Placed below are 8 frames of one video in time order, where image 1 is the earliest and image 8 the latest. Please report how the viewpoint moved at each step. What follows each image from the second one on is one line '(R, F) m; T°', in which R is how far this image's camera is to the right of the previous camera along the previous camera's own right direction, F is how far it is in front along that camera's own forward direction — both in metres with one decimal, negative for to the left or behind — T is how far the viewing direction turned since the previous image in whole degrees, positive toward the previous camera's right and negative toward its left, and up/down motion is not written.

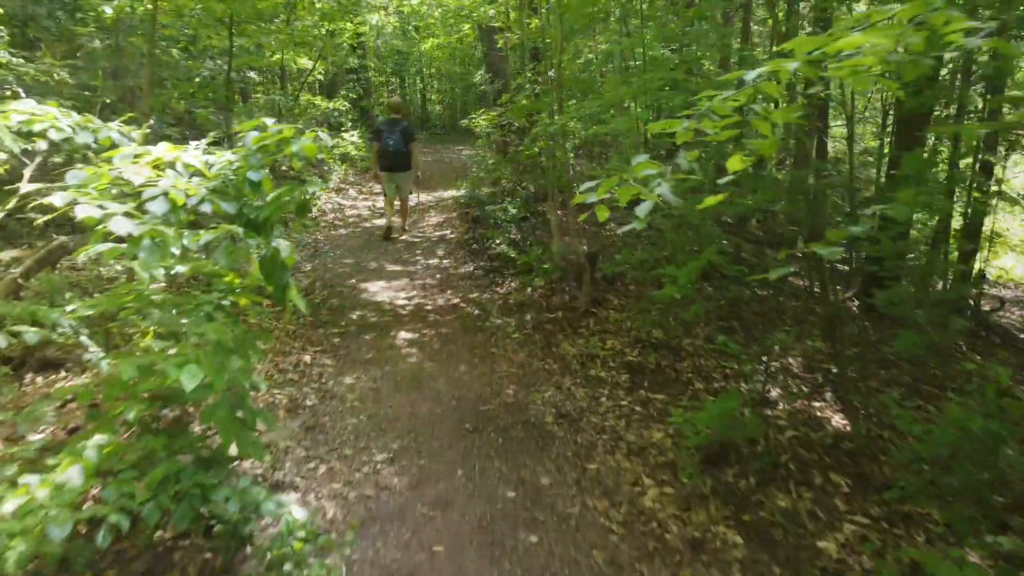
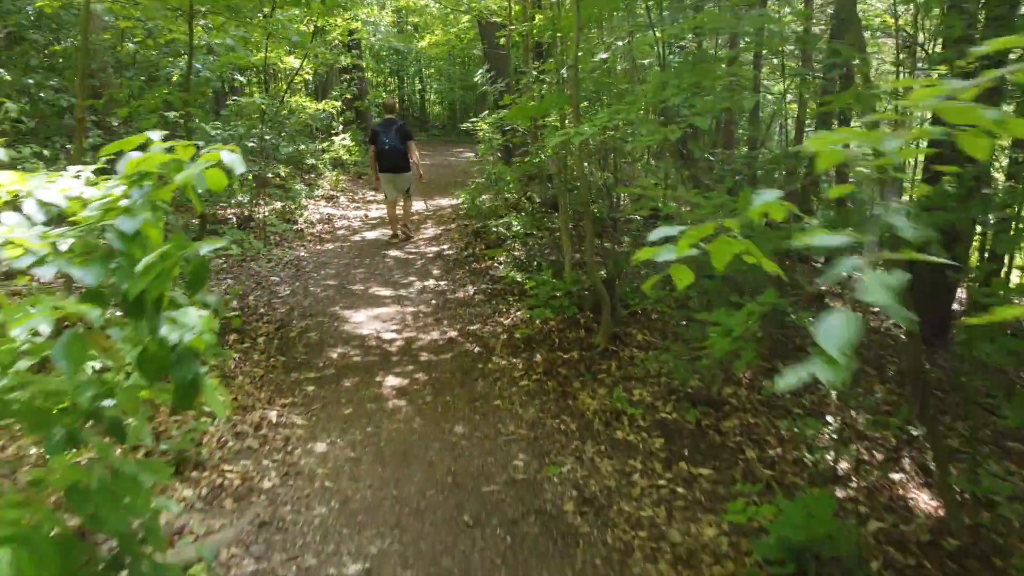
(-0.1, +0.9) m; 0°
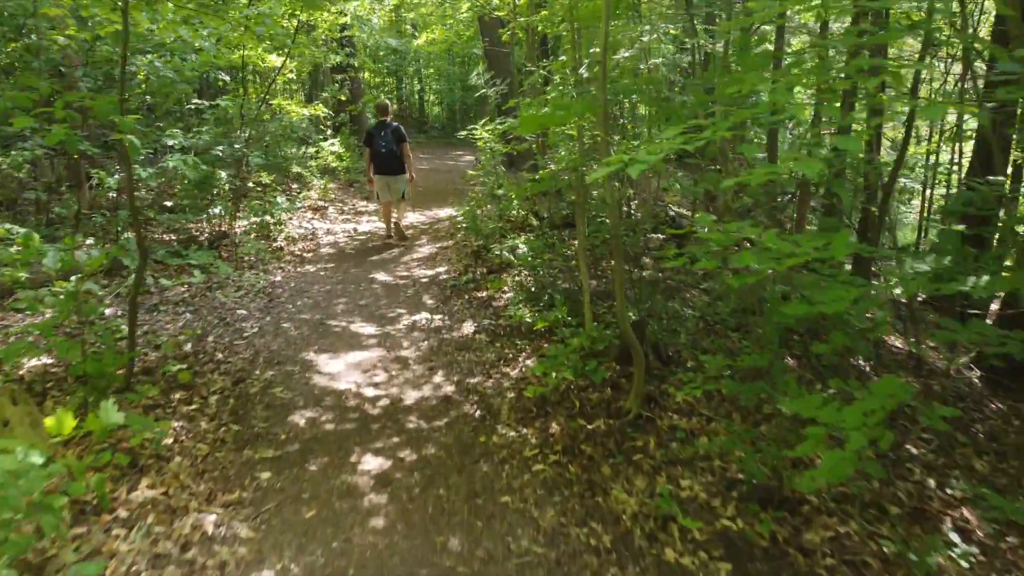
(-0.1, +1.1) m; 0°
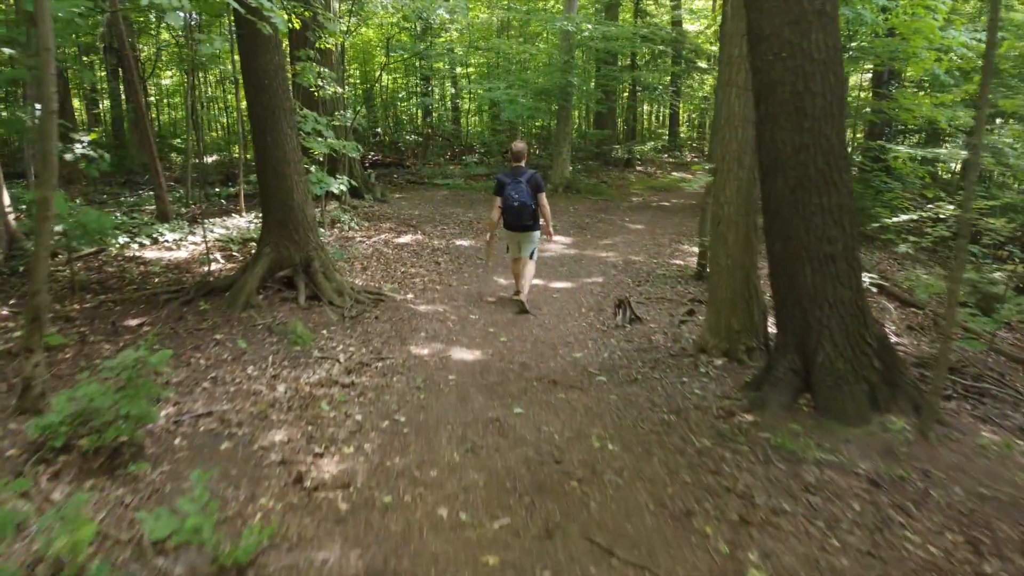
(-0.2, +1.5) m; 0°
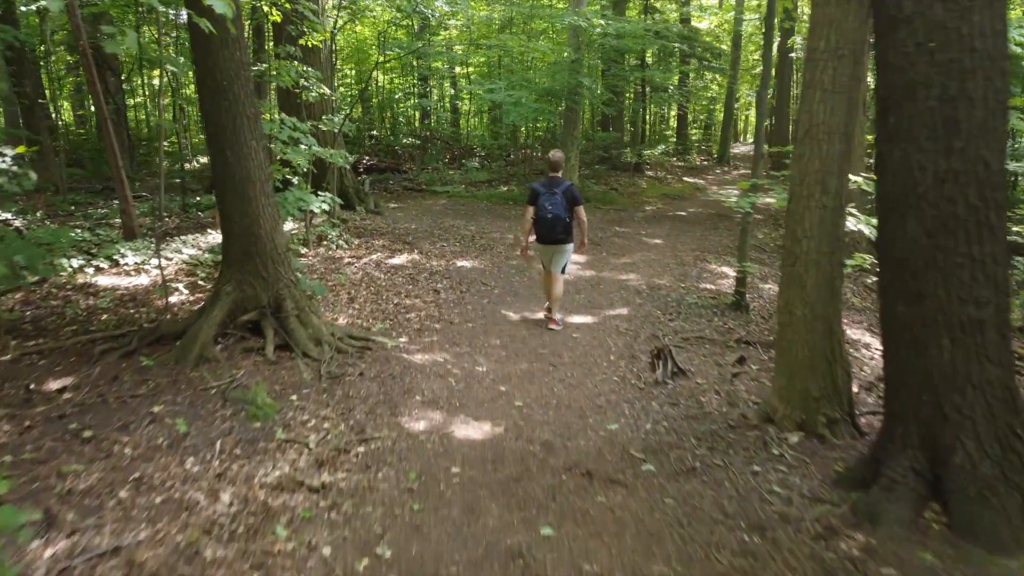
(-0.2, +1.3) m; 0°
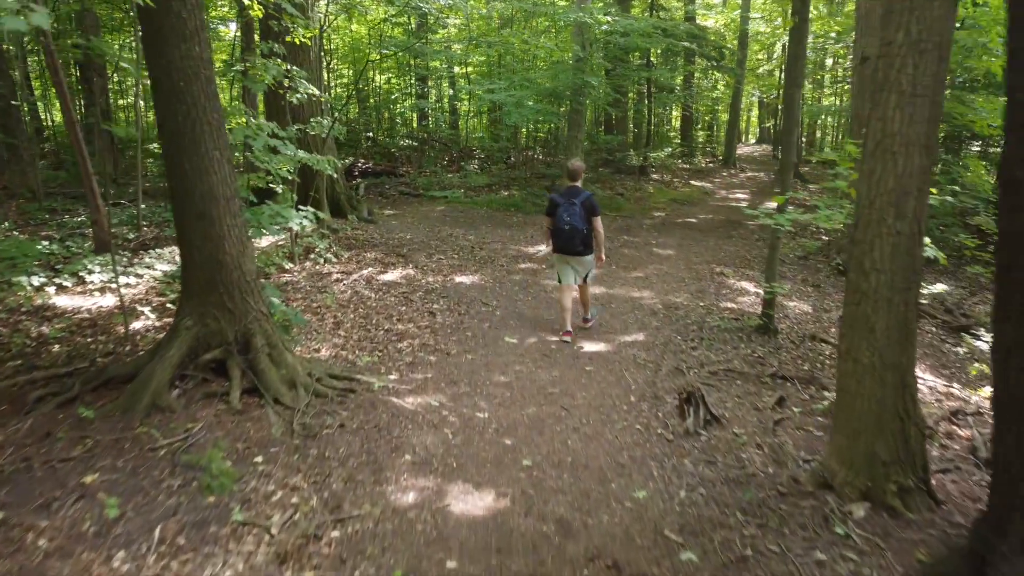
(-0.1, +0.8) m; 0°
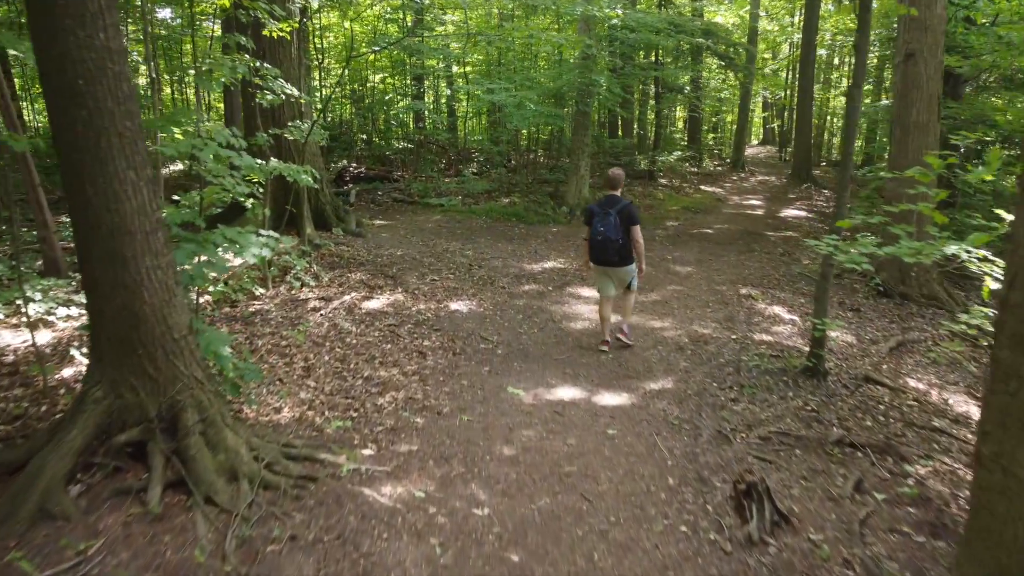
(-0.1, +1.2) m; 0°
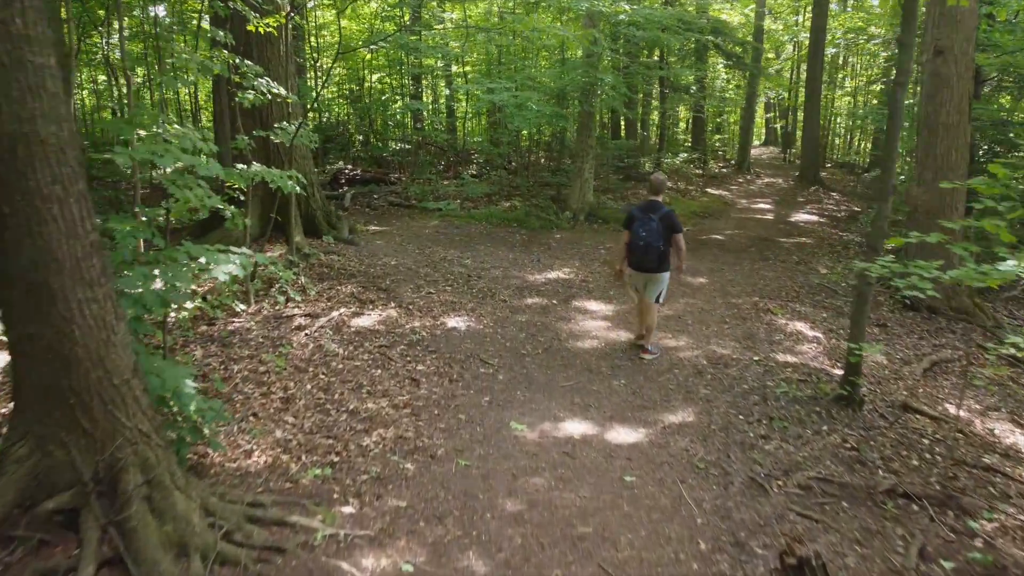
(0.0, +0.6) m; 0°
